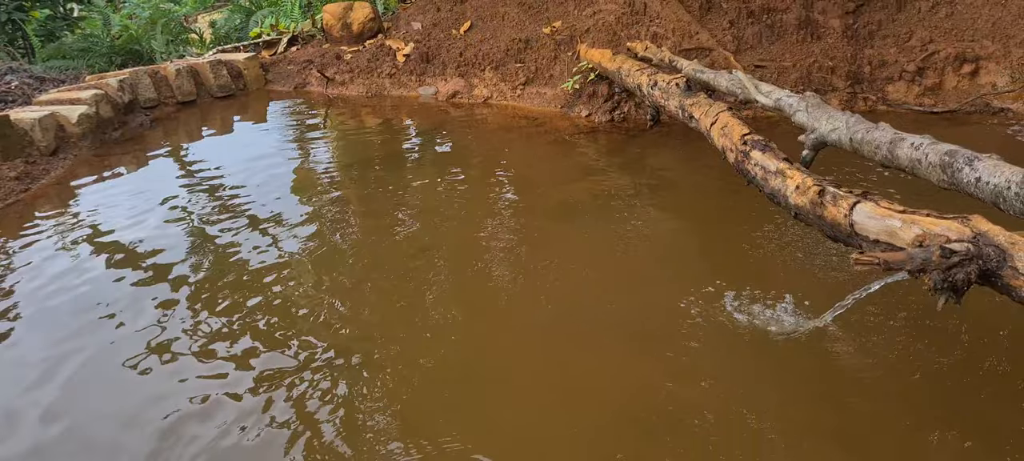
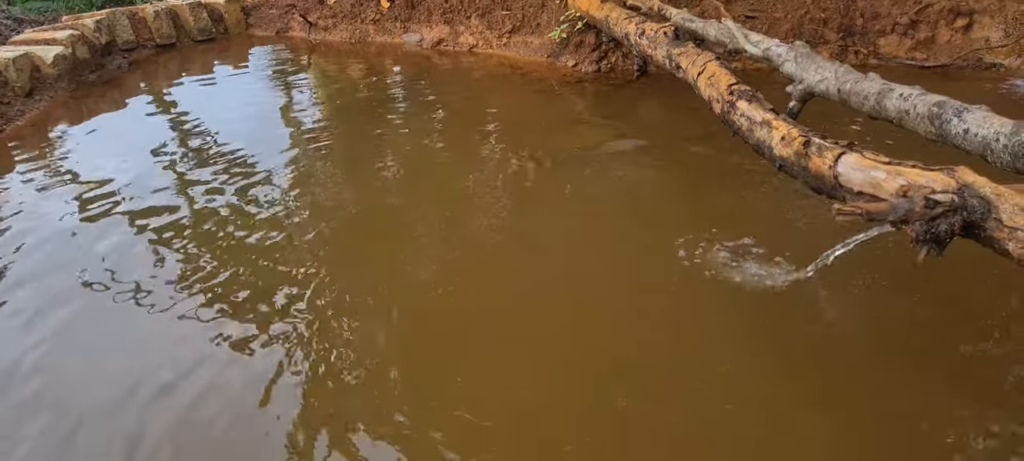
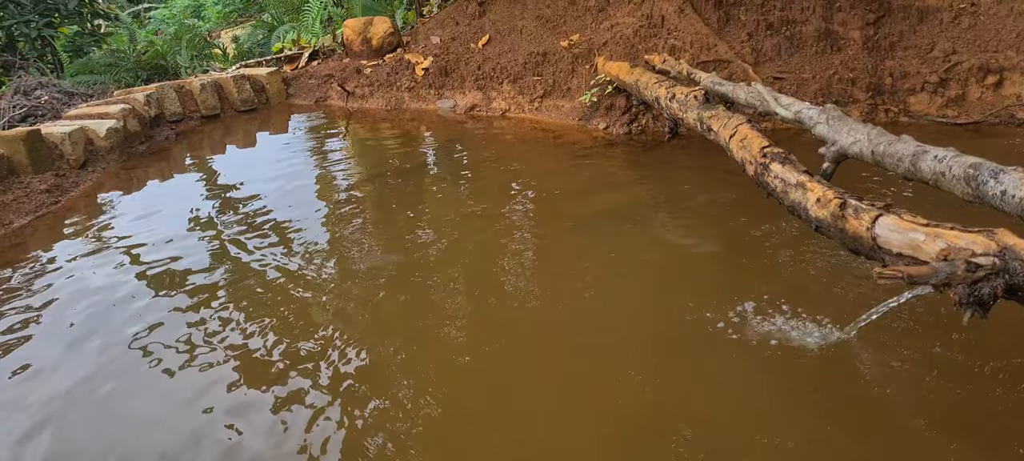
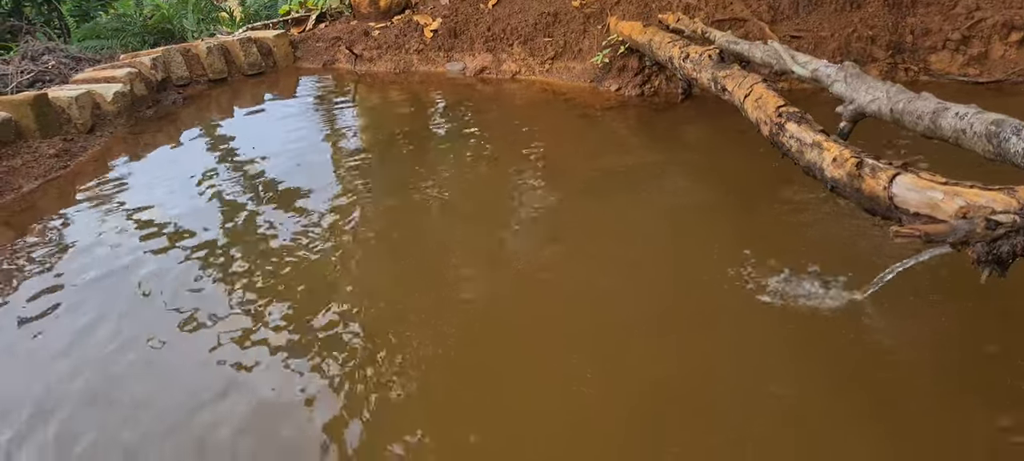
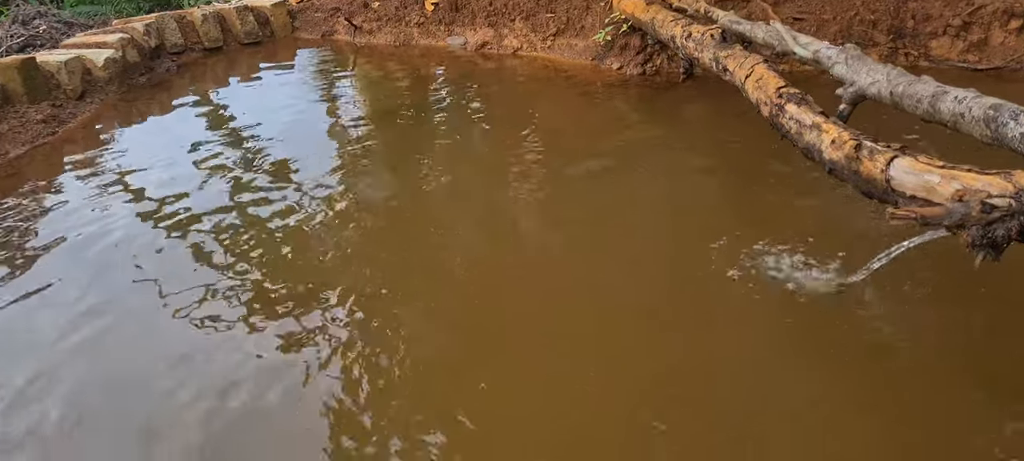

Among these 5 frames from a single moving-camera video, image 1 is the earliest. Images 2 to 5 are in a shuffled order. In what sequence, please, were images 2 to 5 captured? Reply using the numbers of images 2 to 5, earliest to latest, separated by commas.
3, 4, 5, 2
